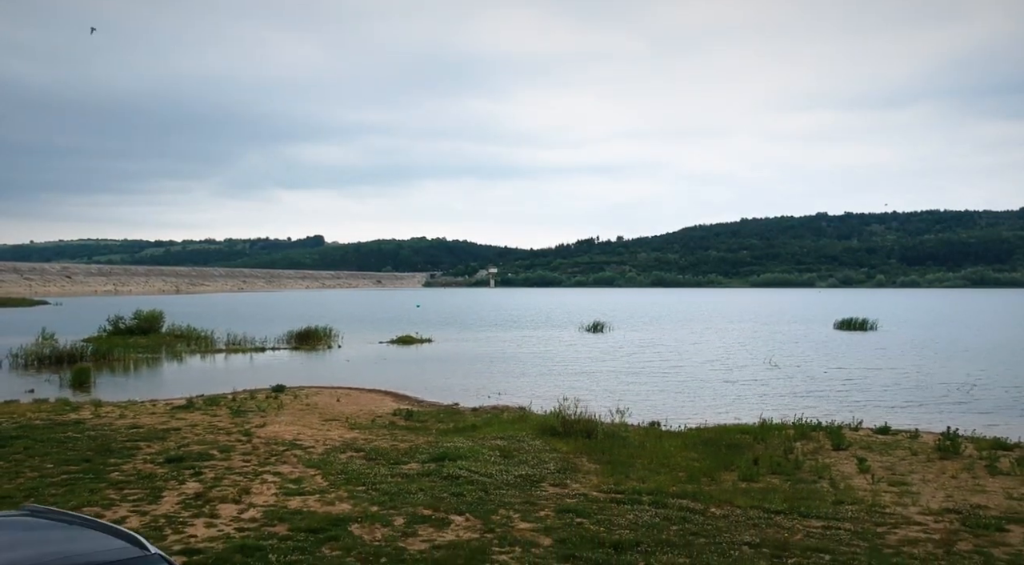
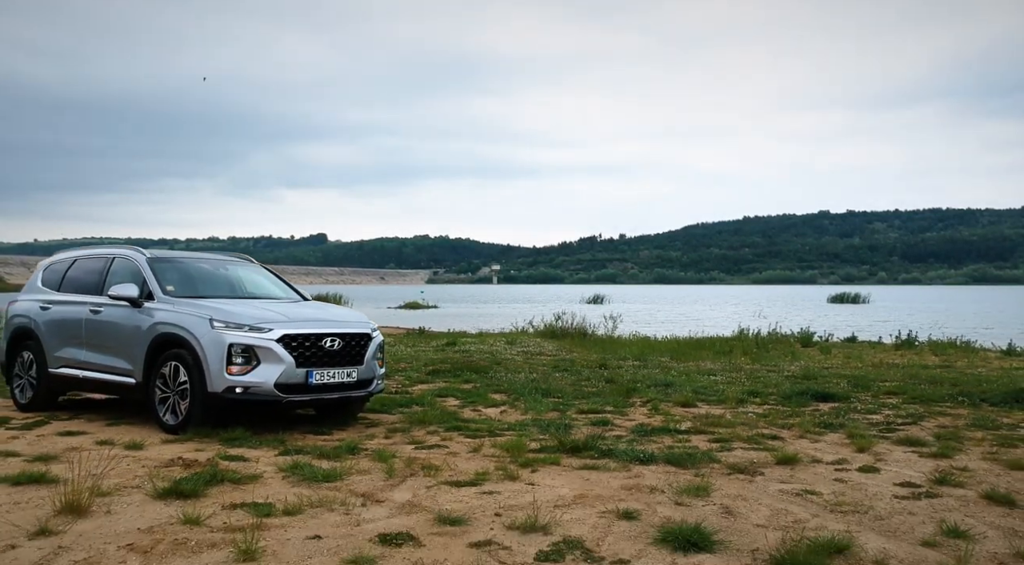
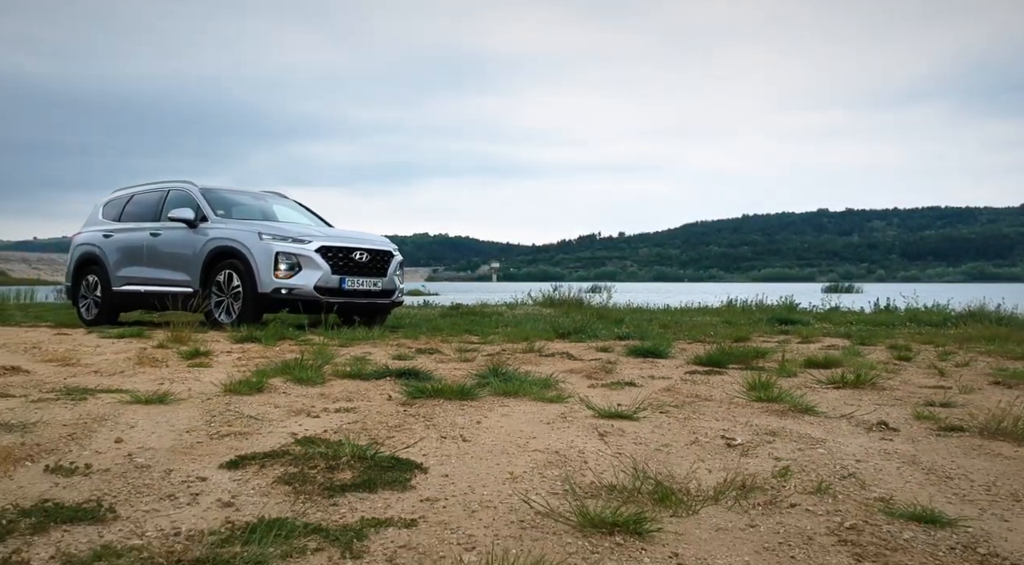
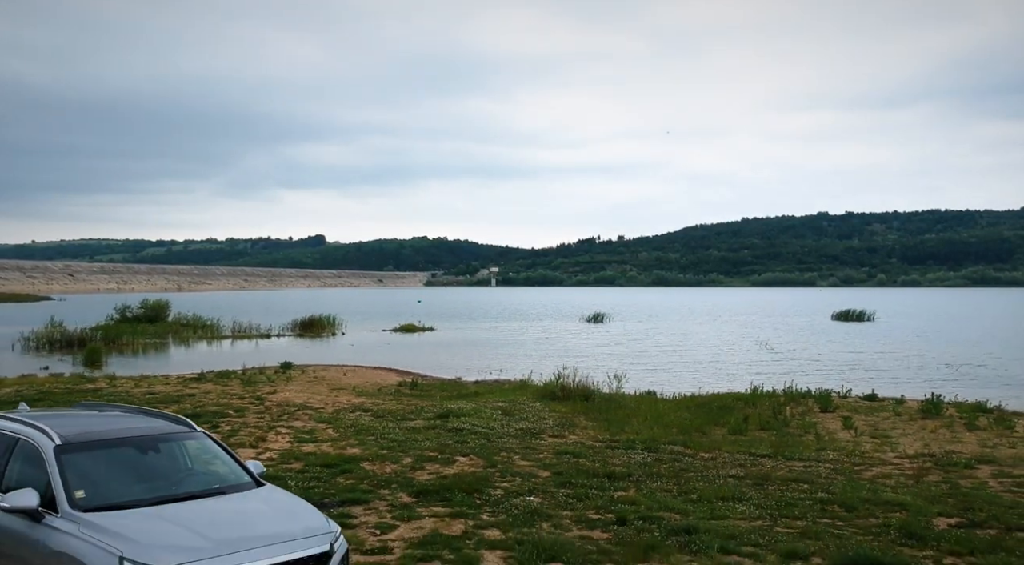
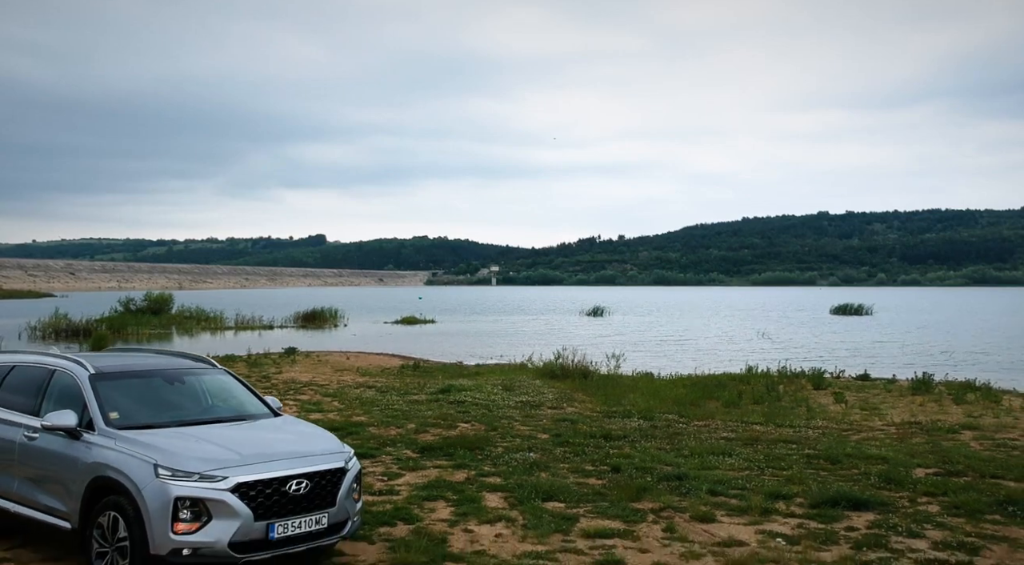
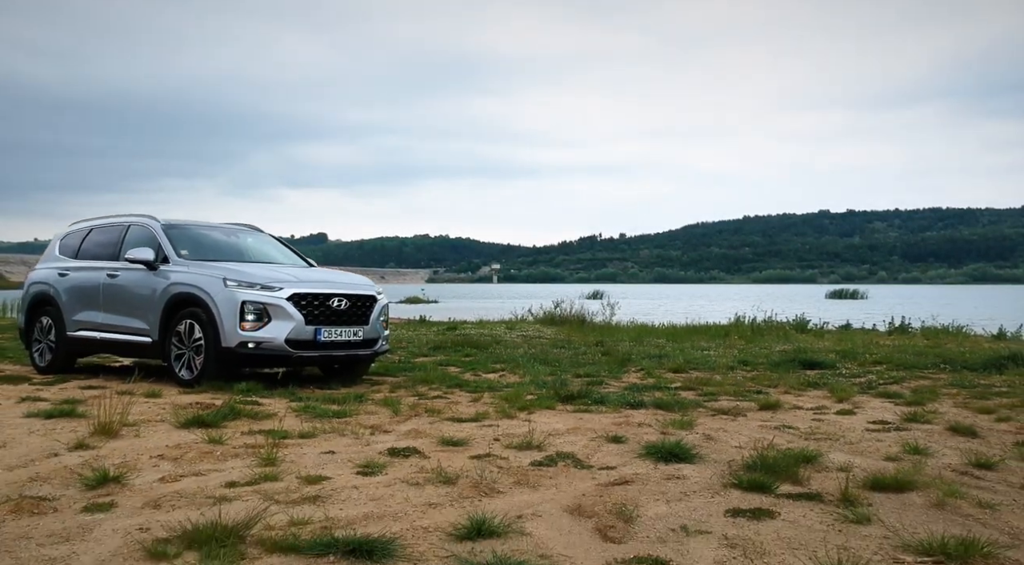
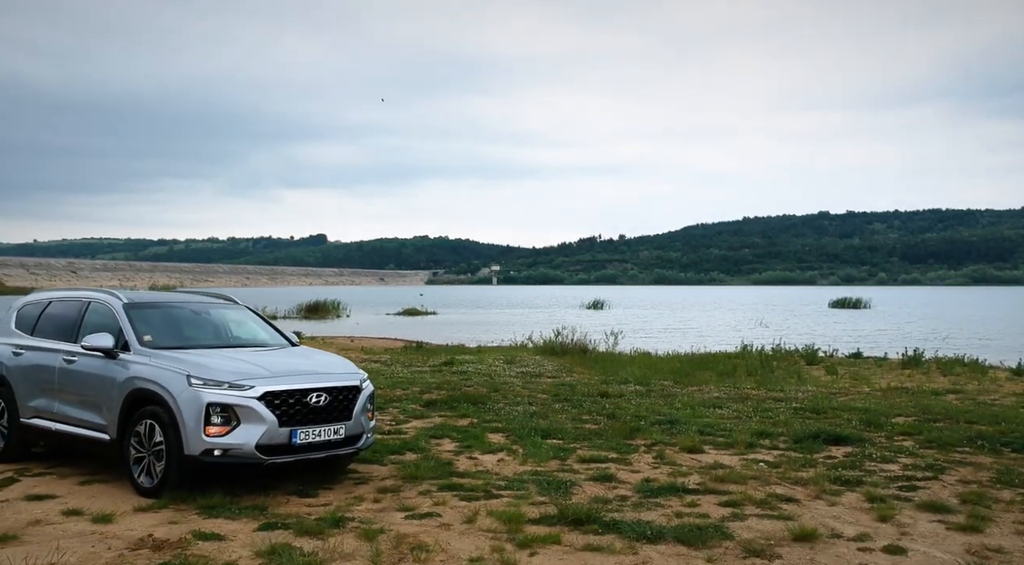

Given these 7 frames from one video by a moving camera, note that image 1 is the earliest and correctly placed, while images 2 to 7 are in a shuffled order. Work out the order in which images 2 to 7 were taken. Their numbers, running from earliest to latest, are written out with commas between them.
4, 5, 7, 2, 6, 3
